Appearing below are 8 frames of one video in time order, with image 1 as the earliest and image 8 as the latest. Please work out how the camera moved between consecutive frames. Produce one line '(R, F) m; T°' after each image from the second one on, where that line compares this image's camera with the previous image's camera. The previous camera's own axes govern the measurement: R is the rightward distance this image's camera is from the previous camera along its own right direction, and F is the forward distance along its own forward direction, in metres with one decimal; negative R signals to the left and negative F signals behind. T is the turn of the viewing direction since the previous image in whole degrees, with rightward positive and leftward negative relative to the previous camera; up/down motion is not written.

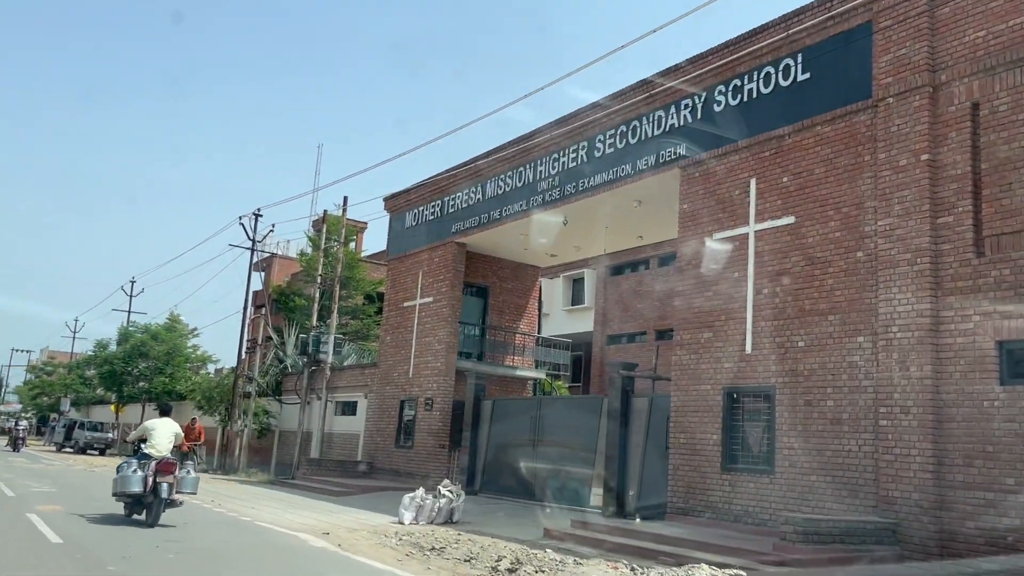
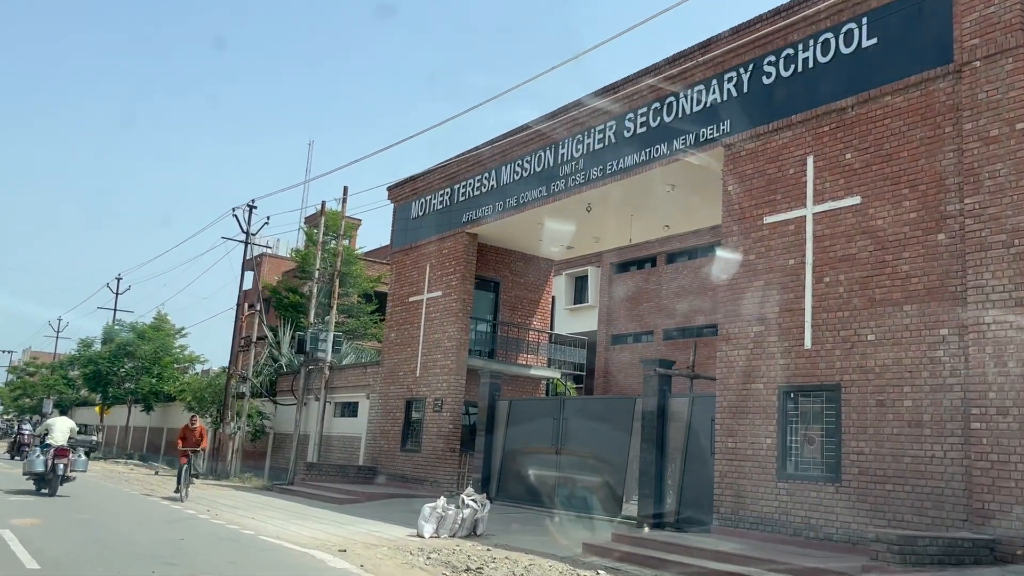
(-0.6, +1.3) m; +1°
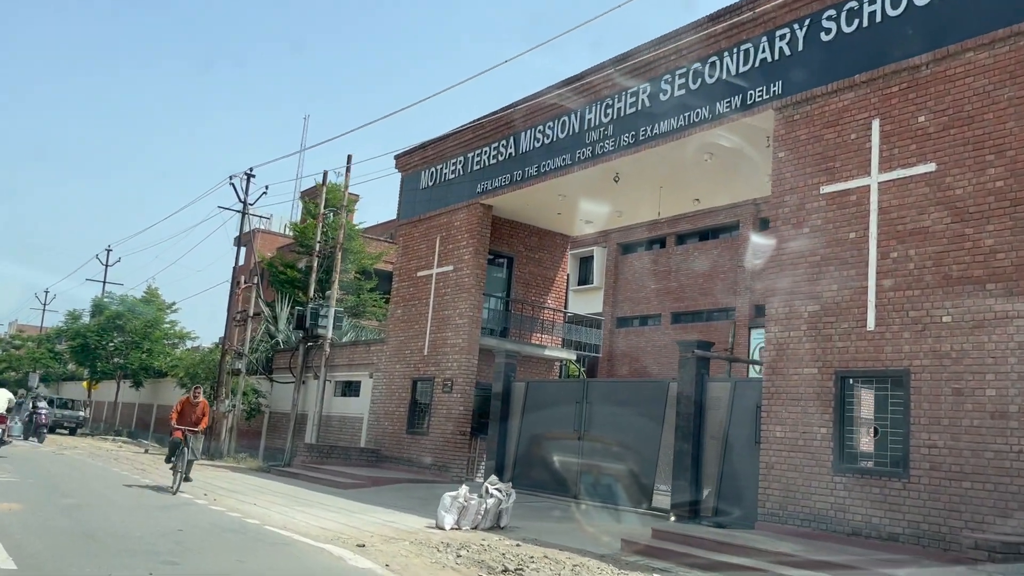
(-0.6, +1.1) m; +1°
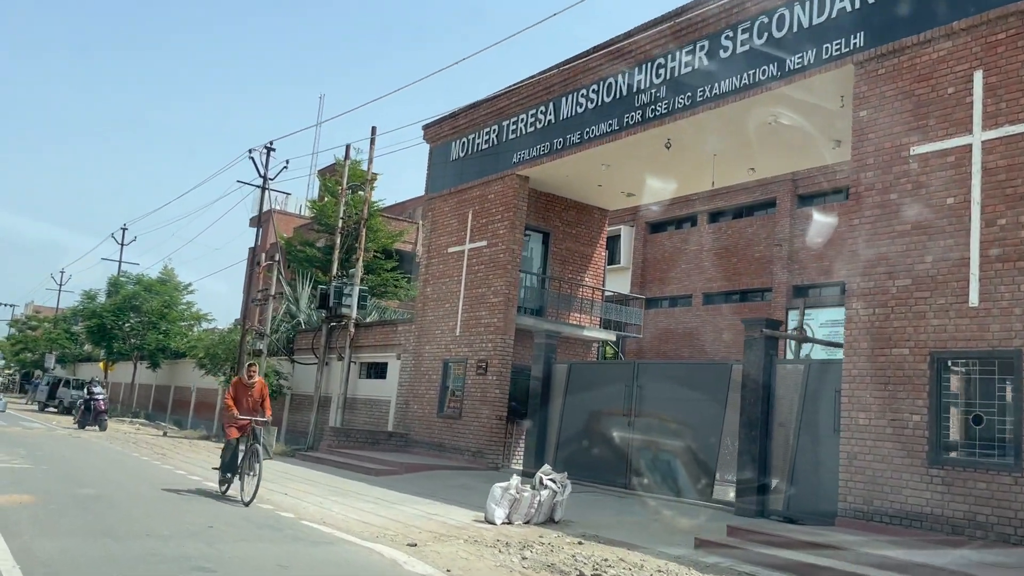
(-0.5, +1.1) m; -1°
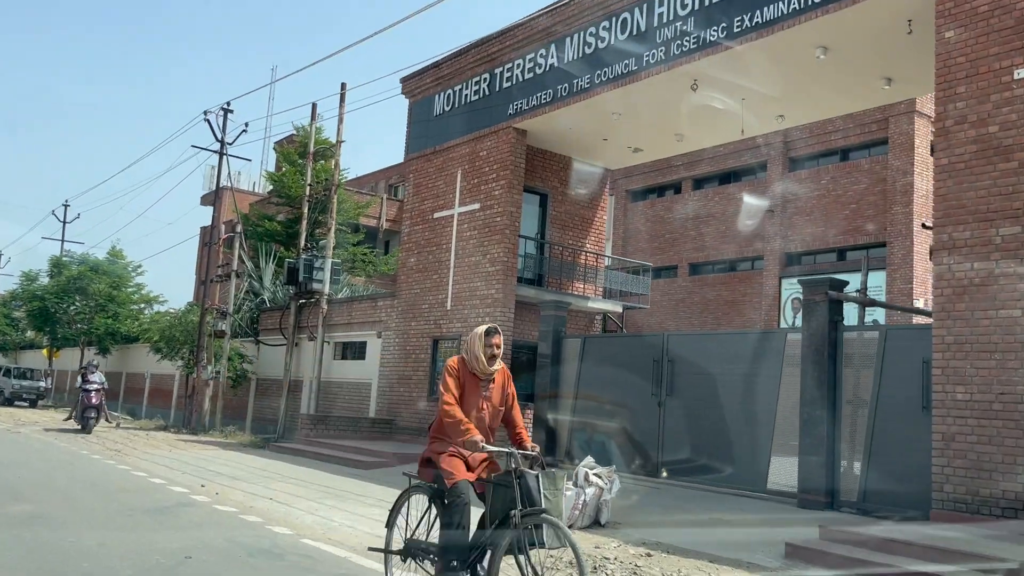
(-0.8, +1.9) m; +3°
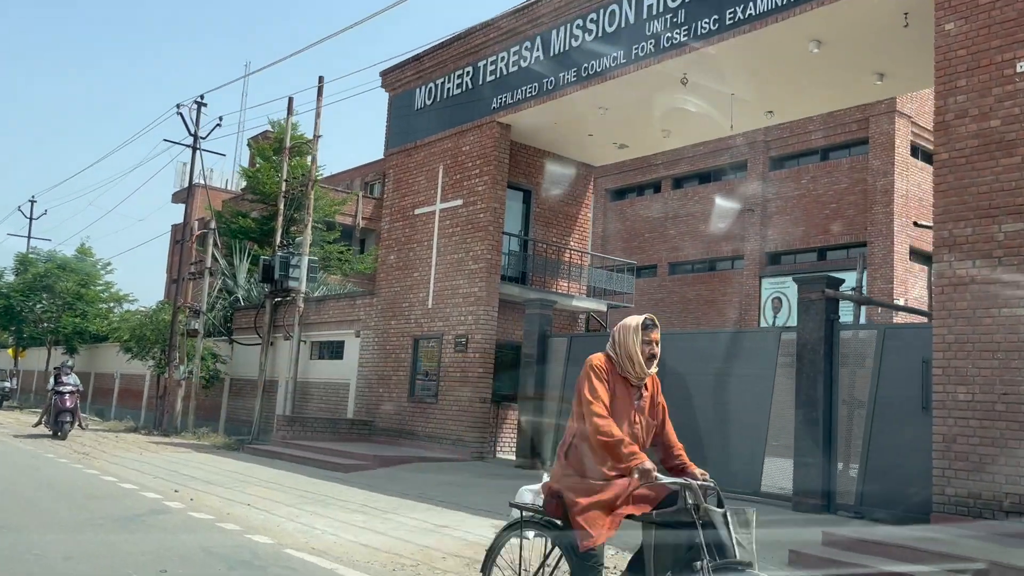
(-0.2, +0.4) m; +2°
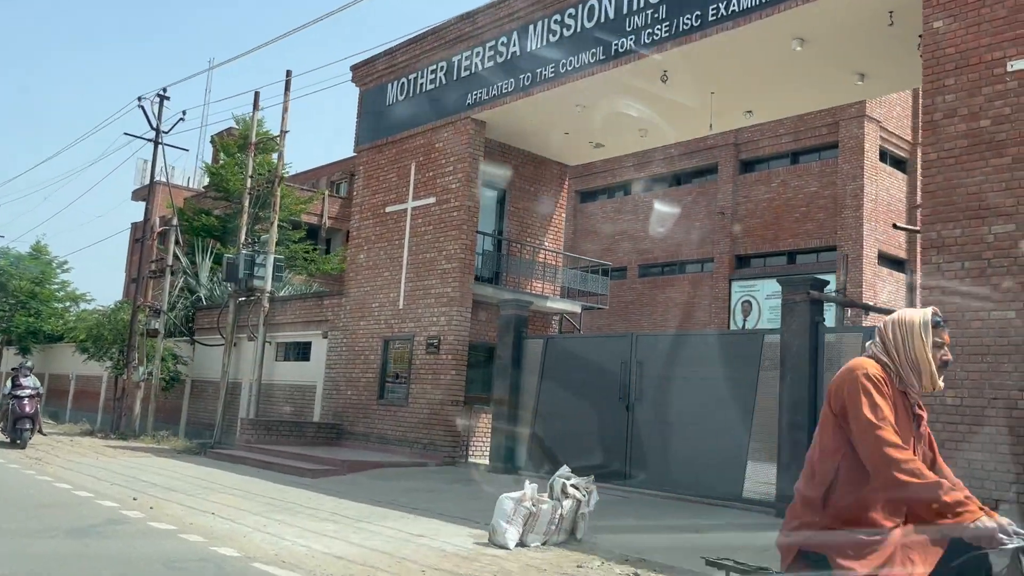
(-0.2, +0.3) m; +2°
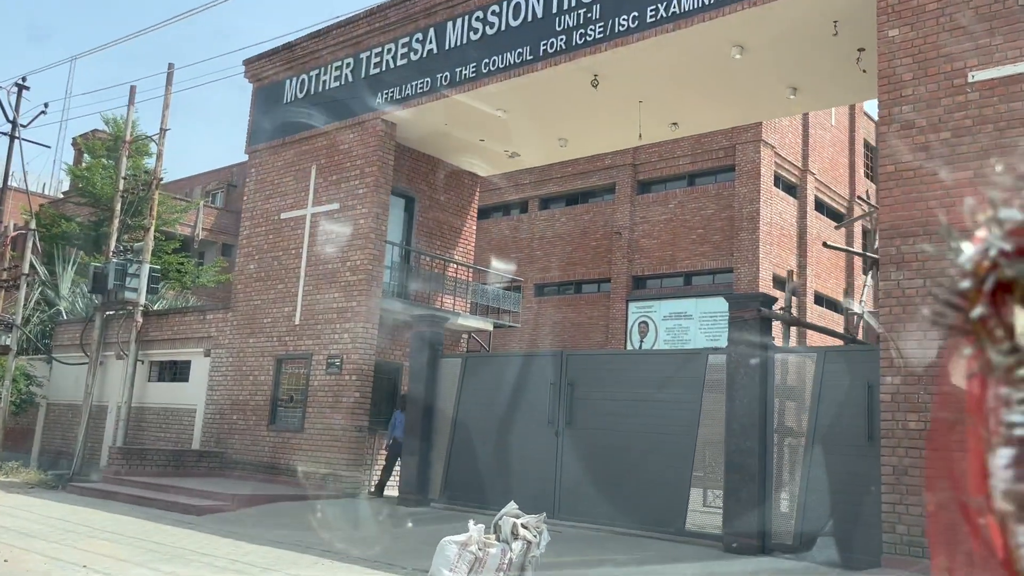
(-0.6, +1.0) m; +8°
